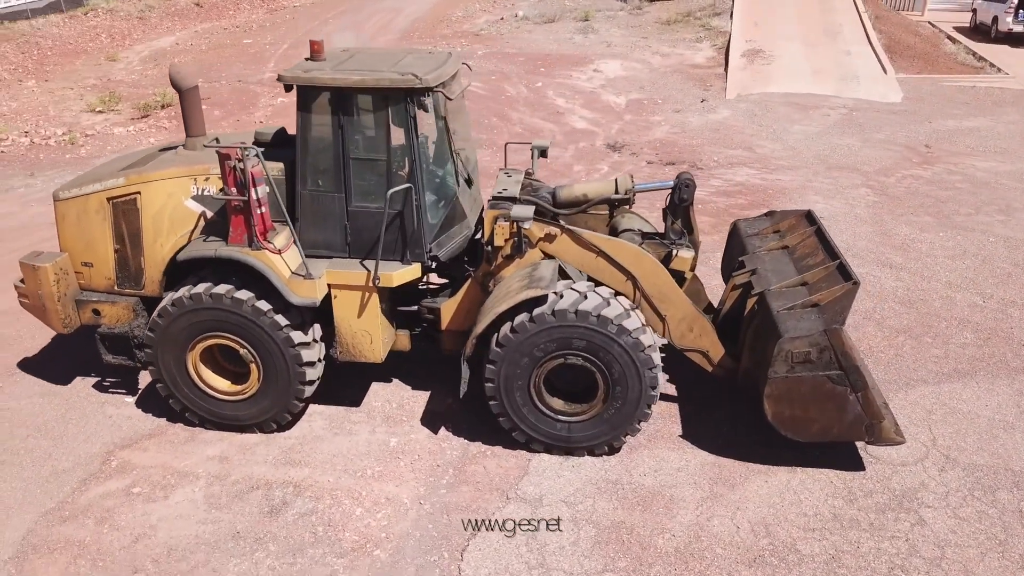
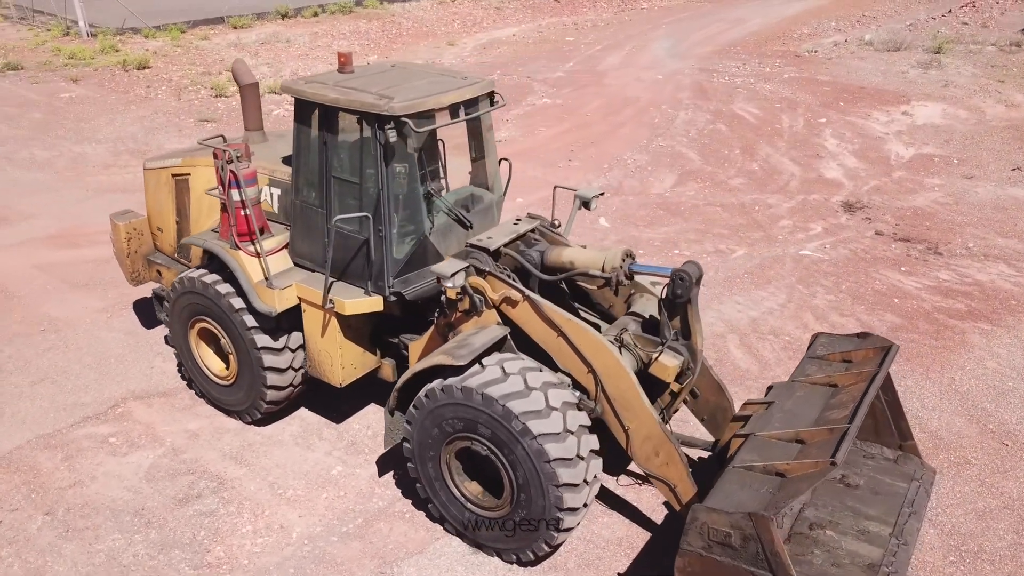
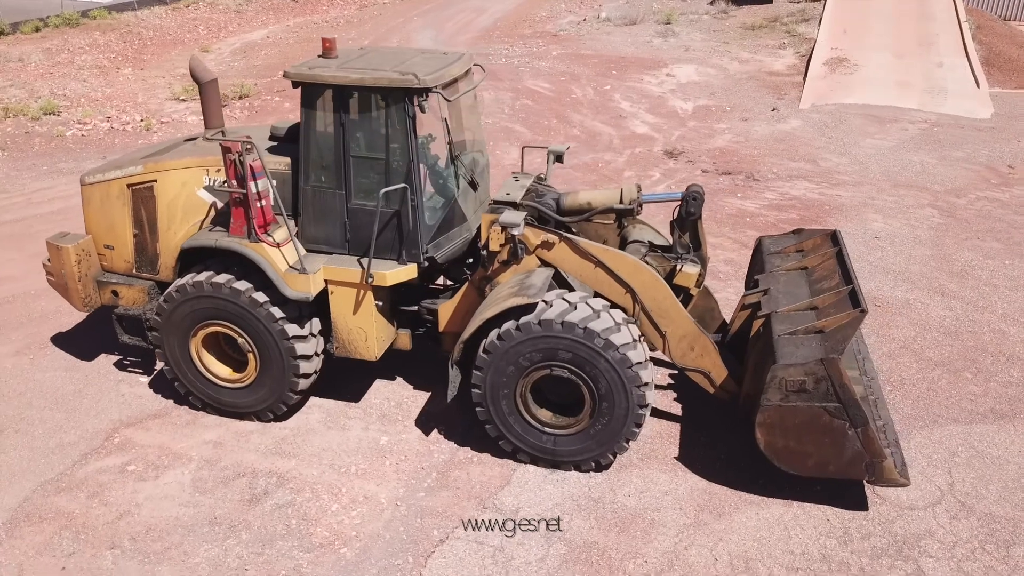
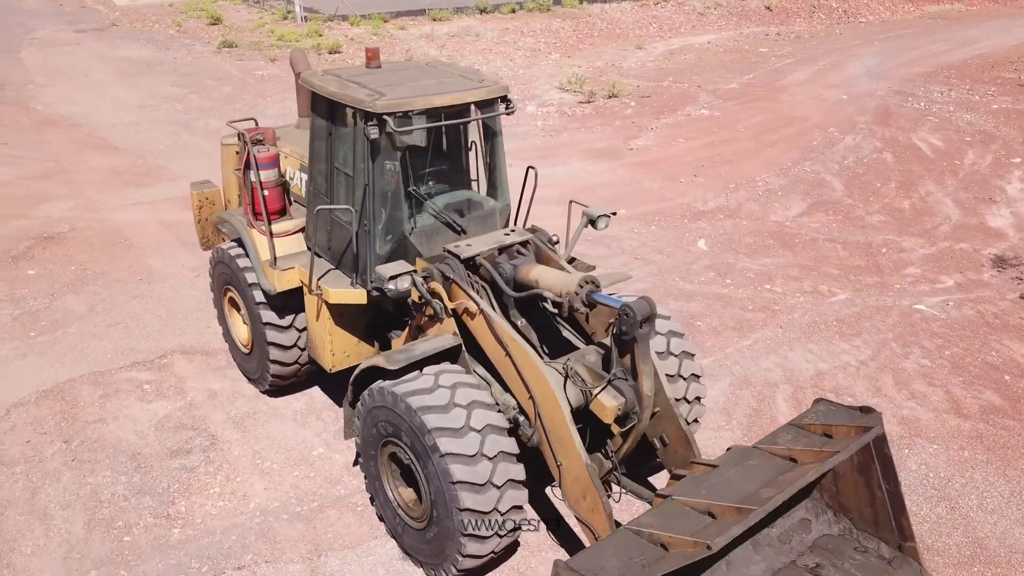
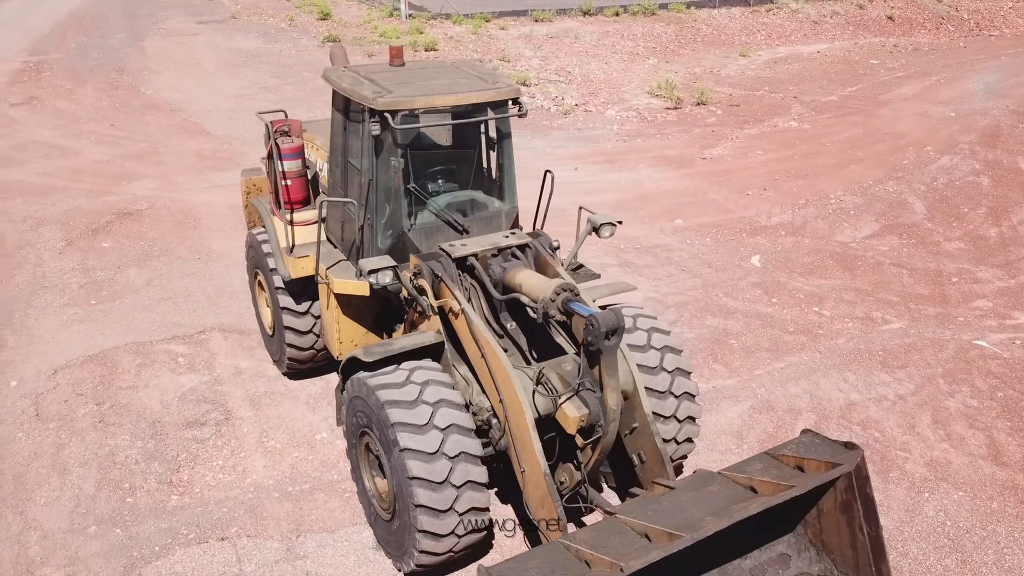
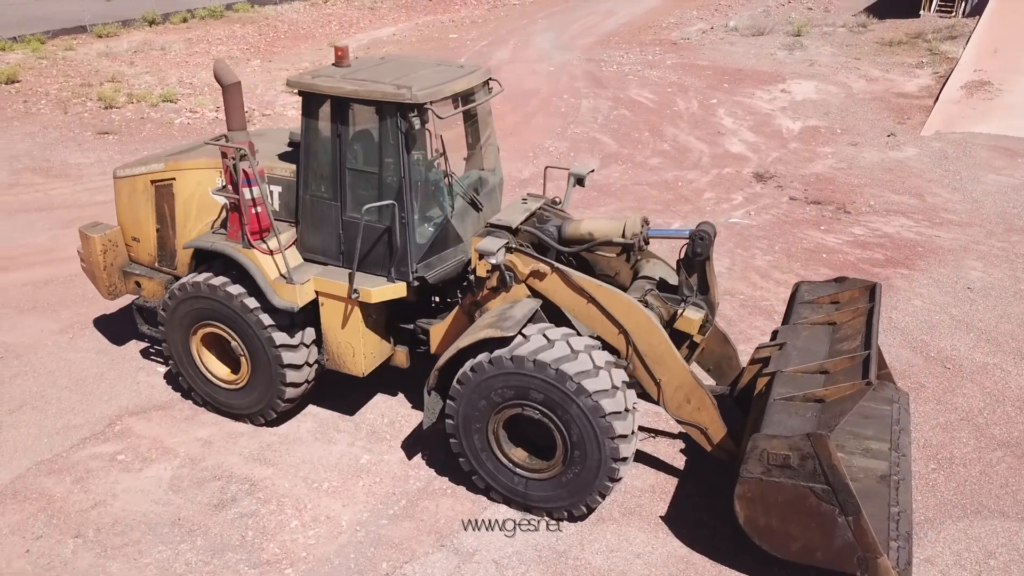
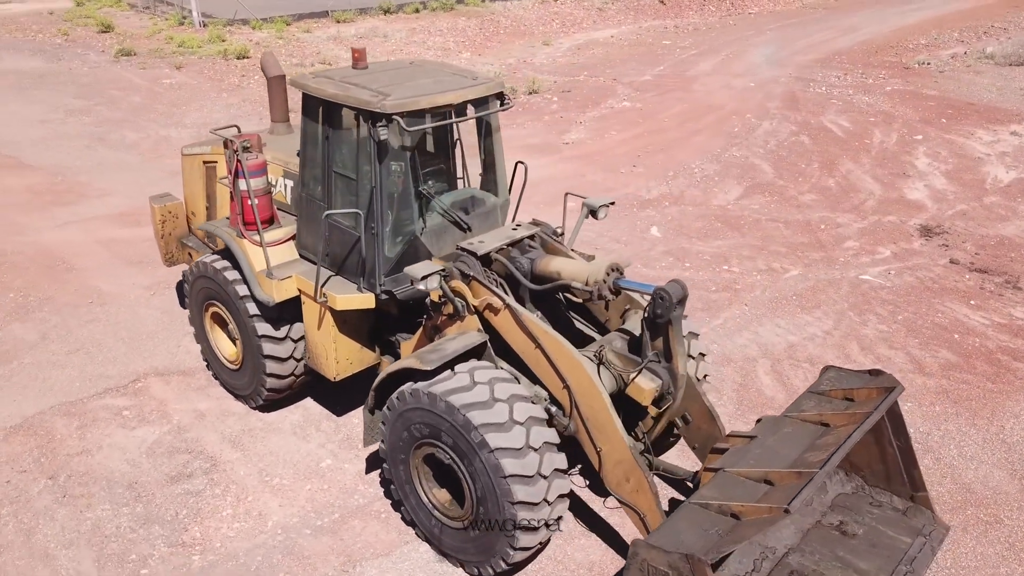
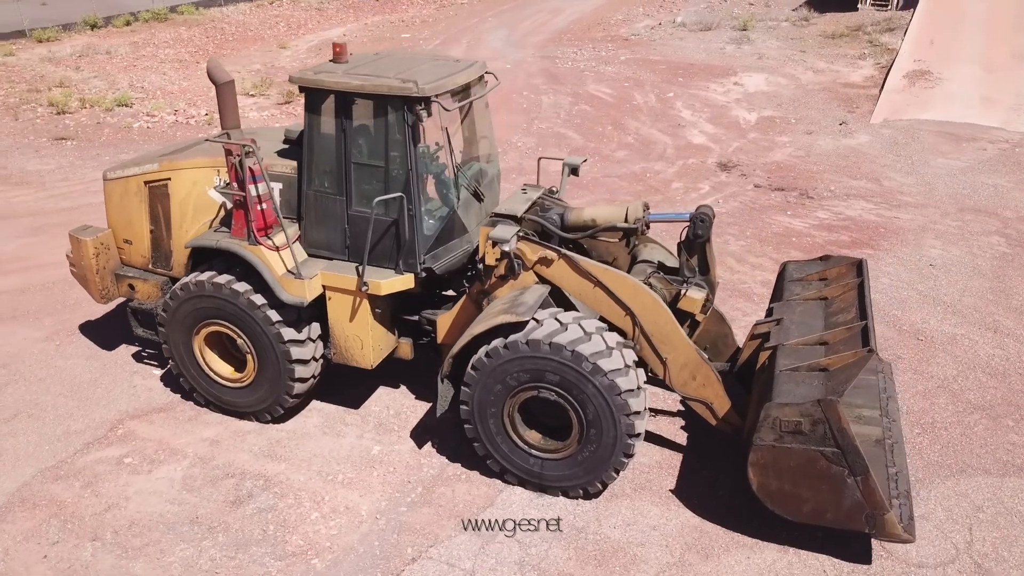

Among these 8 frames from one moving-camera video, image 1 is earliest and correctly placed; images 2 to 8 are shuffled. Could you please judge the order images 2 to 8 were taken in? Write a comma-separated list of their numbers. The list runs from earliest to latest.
3, 8, 6, 2, 7, 4, 5
